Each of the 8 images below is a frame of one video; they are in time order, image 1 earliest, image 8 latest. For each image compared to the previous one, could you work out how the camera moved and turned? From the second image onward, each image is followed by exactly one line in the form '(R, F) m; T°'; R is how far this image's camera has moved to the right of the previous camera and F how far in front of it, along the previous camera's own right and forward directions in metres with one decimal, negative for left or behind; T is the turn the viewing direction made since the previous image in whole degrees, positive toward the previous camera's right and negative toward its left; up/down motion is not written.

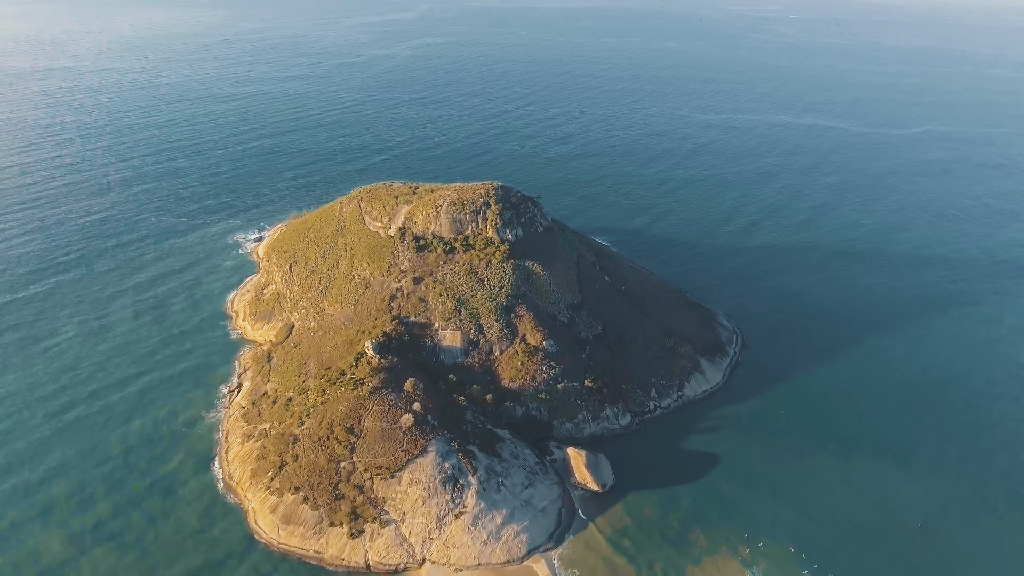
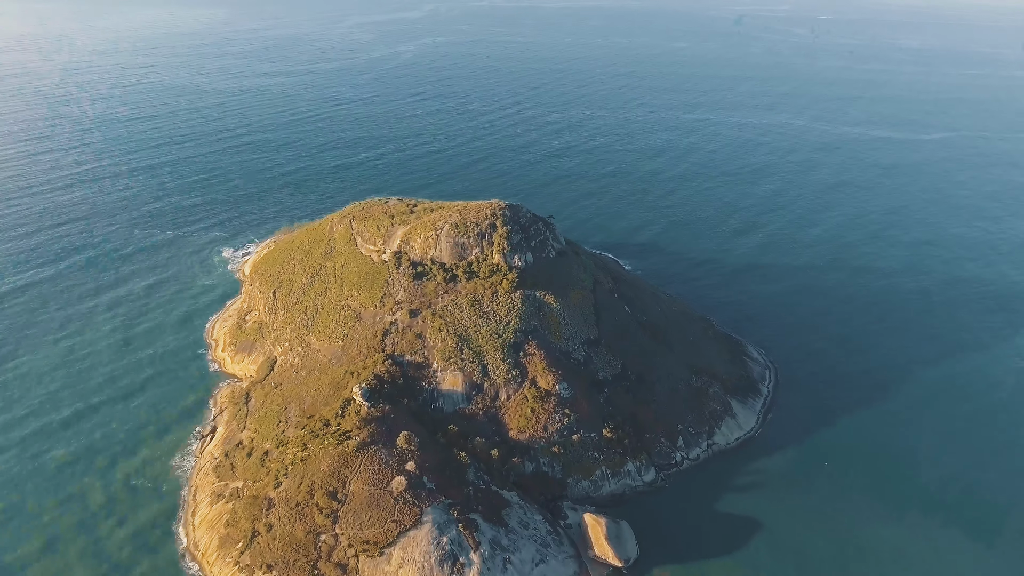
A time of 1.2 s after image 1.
(-0.4, +7.9) m; 0°
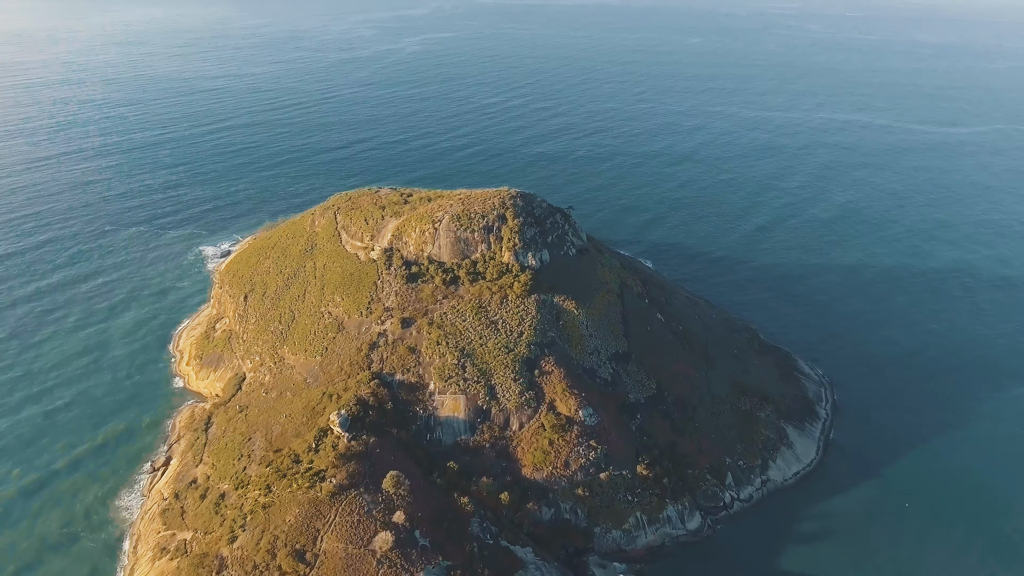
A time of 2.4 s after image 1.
(-0.6, +10.3) m; 0°
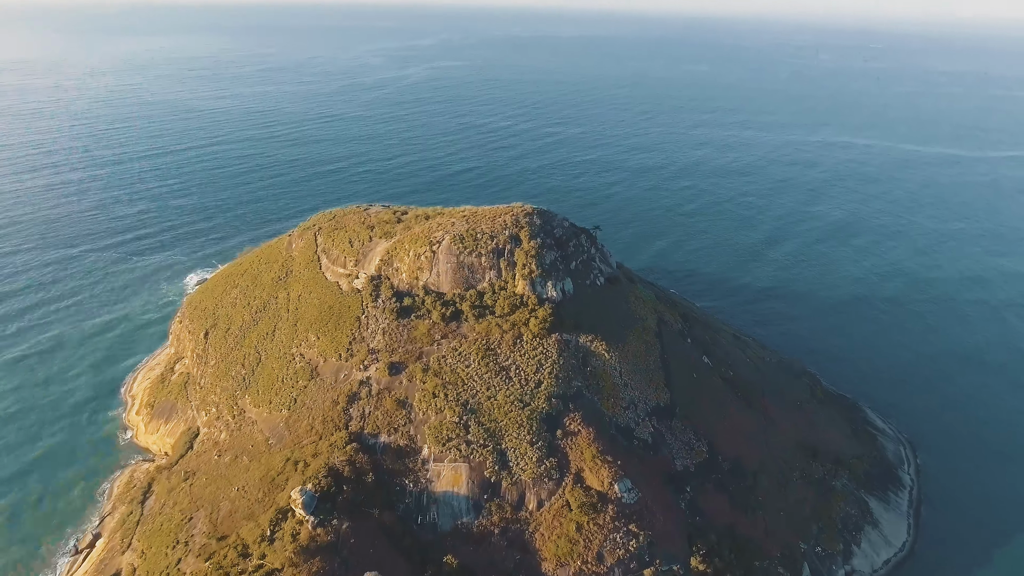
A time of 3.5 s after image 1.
(-0.6, +9.9) m; 0°
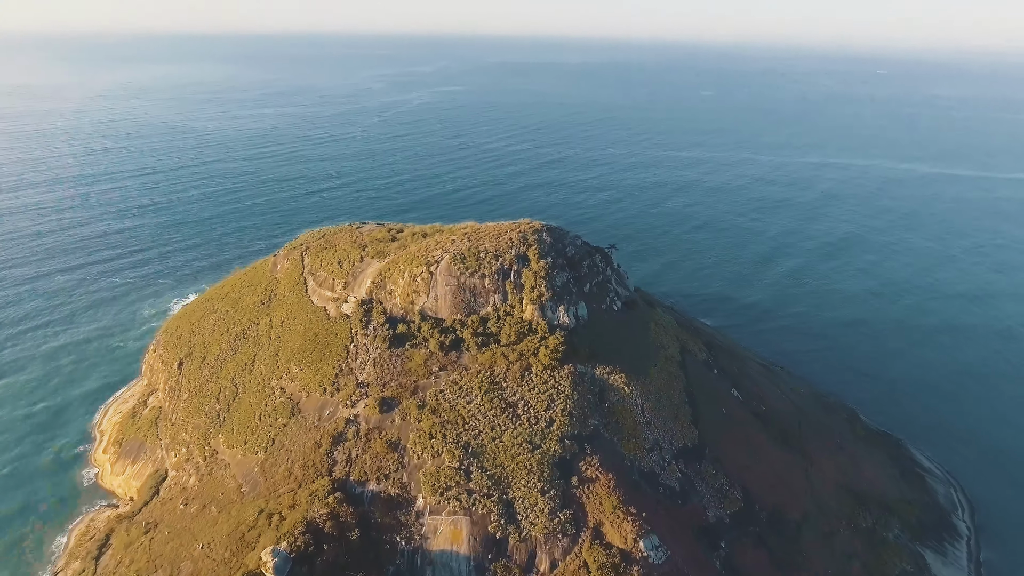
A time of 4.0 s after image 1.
(-0.3, +4.6) m; 0°
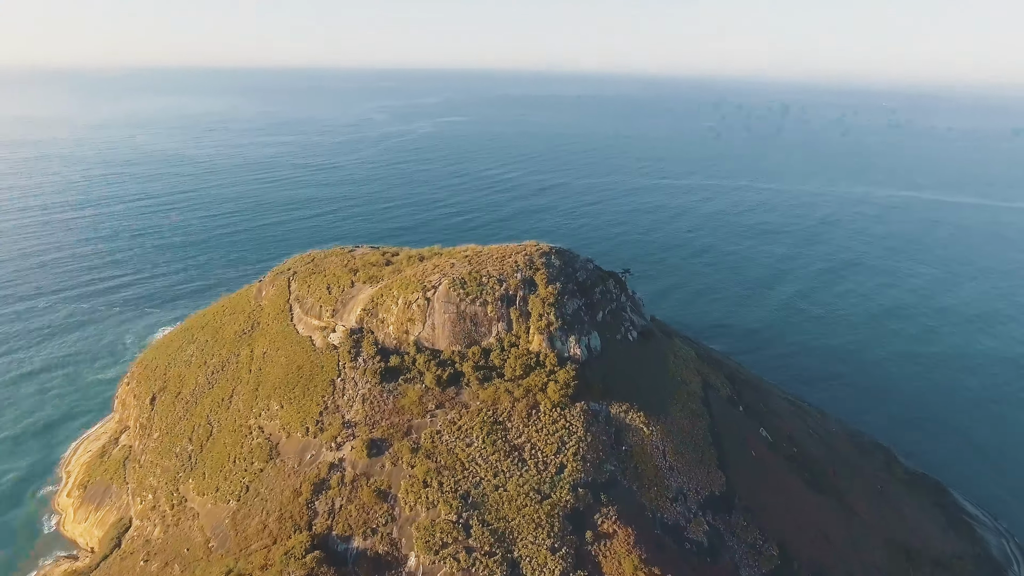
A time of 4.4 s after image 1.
(-0.2, +3.7) m; 0°
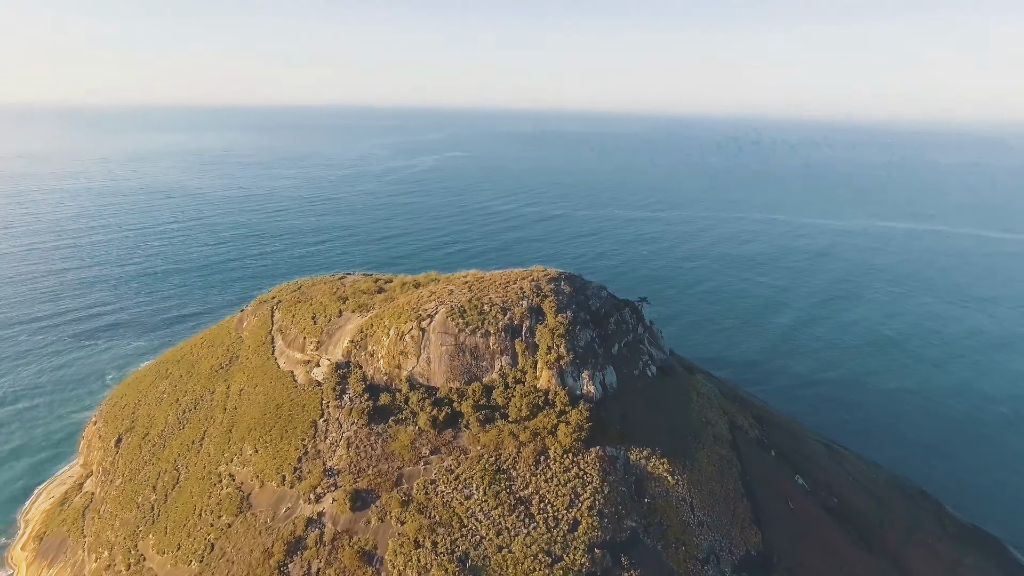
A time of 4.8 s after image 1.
(-0.2, +3.7) m; 0°
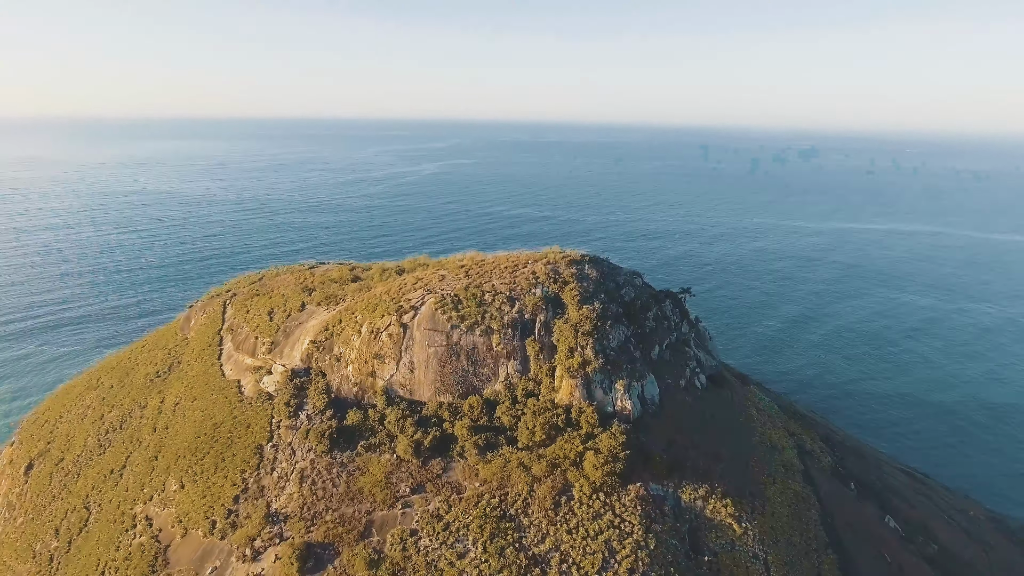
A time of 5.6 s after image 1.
(-0.3, +7.3) m; 0°
